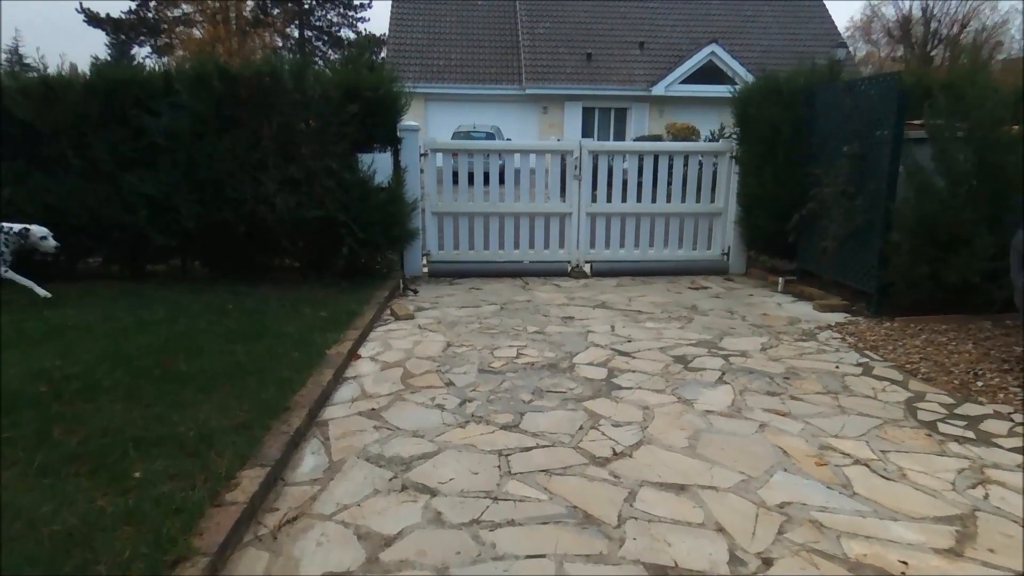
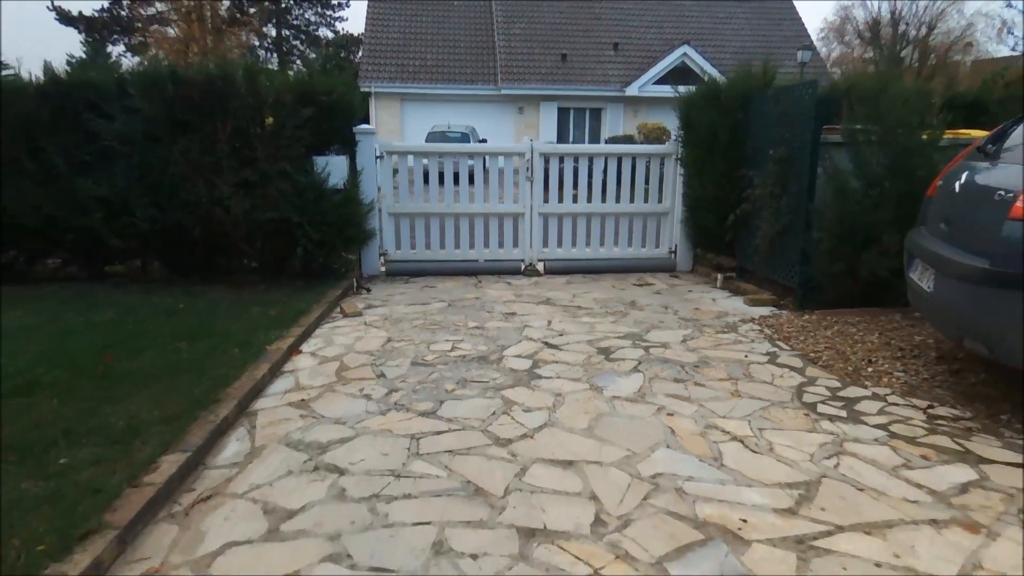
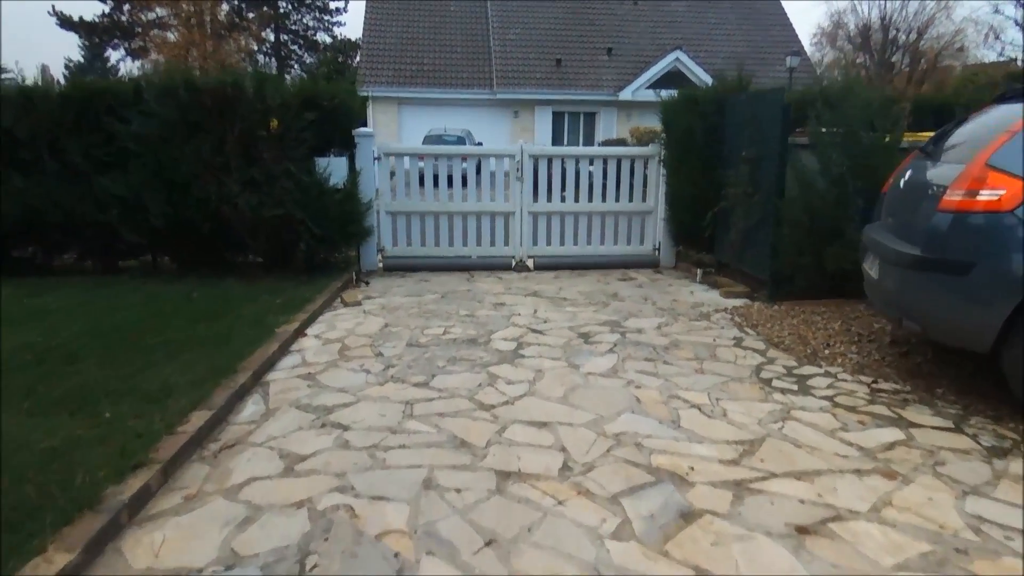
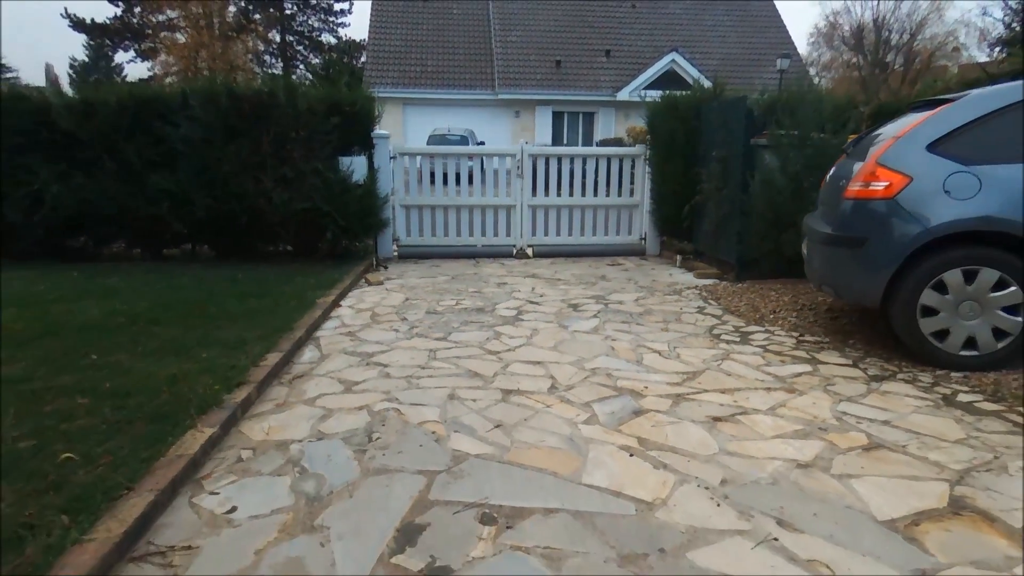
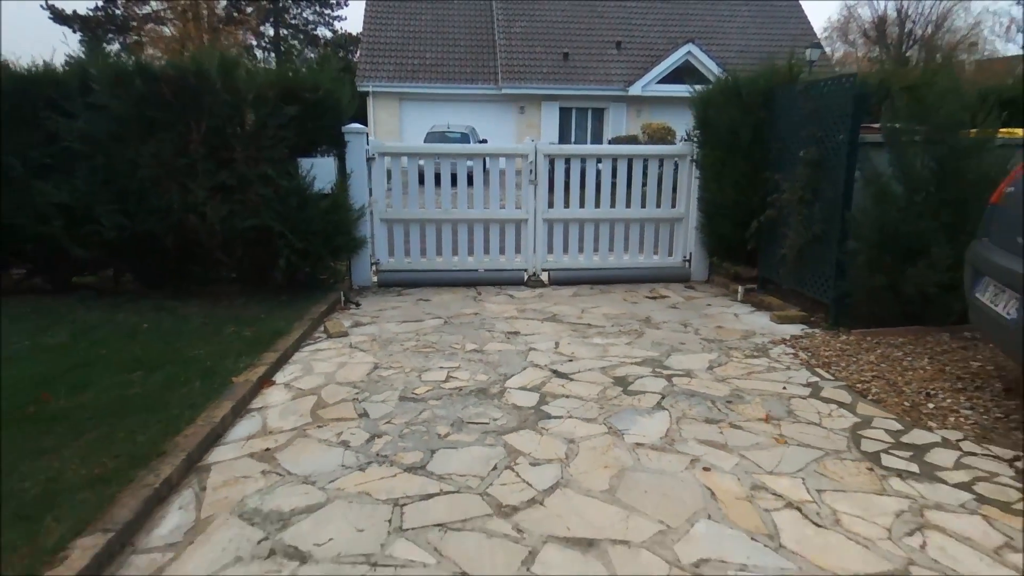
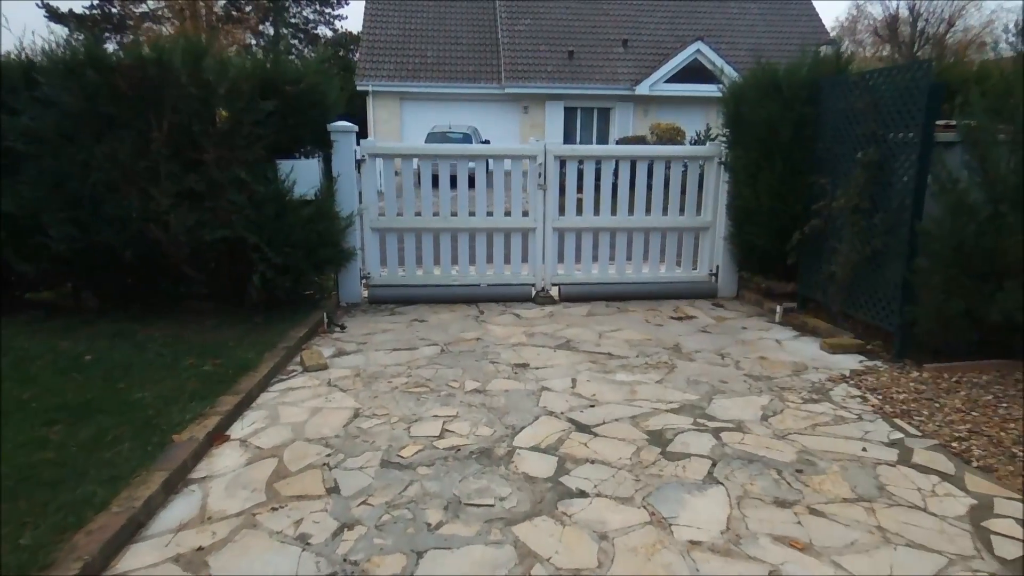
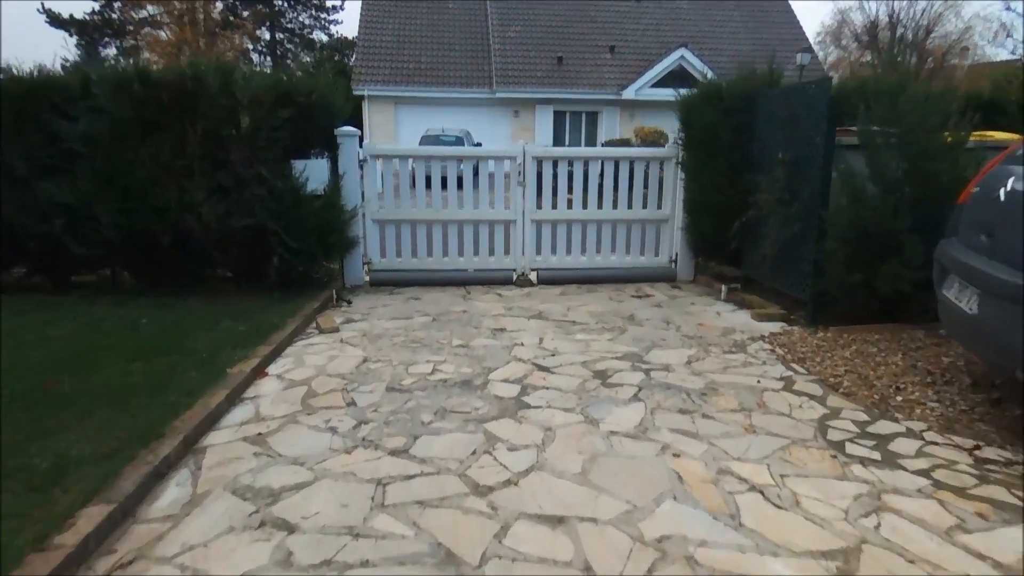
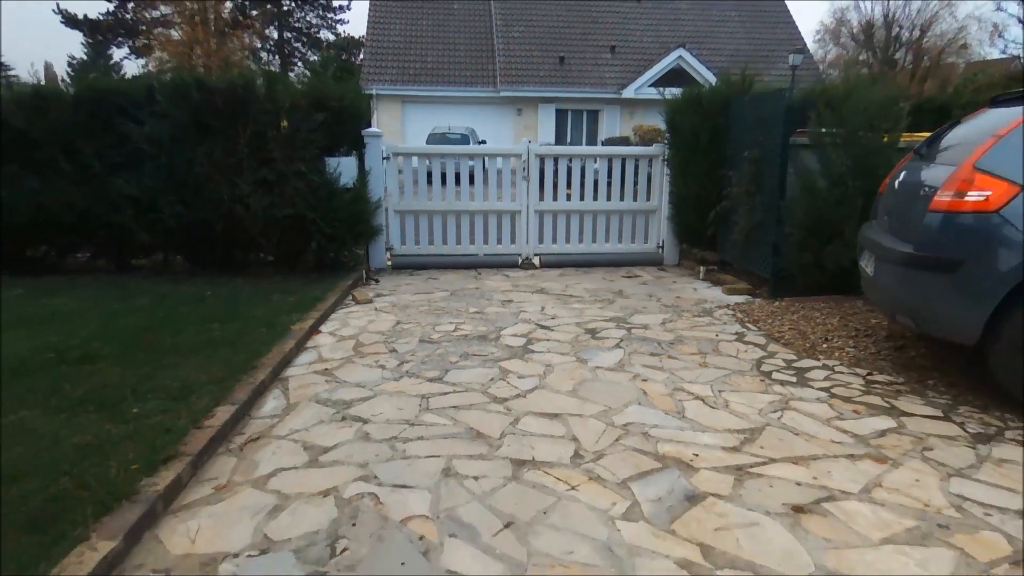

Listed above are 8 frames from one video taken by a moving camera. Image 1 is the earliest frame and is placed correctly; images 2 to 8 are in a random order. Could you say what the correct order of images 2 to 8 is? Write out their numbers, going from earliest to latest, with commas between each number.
6, 5, 2, 8, 4, 3, 7
